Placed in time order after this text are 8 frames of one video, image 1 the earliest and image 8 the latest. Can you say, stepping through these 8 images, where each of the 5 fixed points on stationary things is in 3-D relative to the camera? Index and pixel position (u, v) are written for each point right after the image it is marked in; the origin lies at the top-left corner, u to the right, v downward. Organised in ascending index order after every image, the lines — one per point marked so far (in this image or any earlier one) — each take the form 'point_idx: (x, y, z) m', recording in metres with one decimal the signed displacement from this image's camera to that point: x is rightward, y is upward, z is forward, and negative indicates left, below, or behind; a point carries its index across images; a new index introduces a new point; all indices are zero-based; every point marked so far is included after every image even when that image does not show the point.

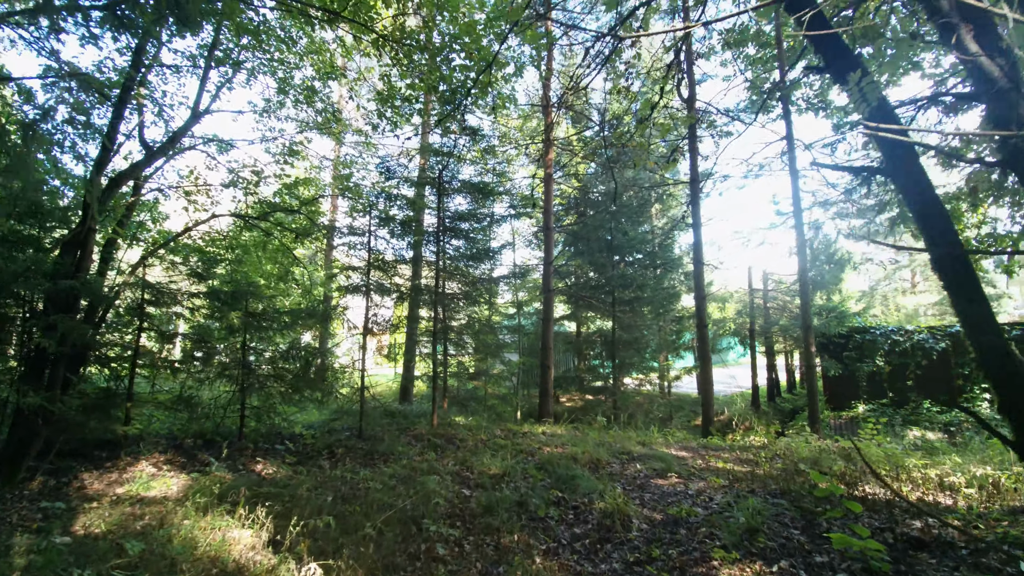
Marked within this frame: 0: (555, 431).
0: (+0.6, -2.1, +6.7) m
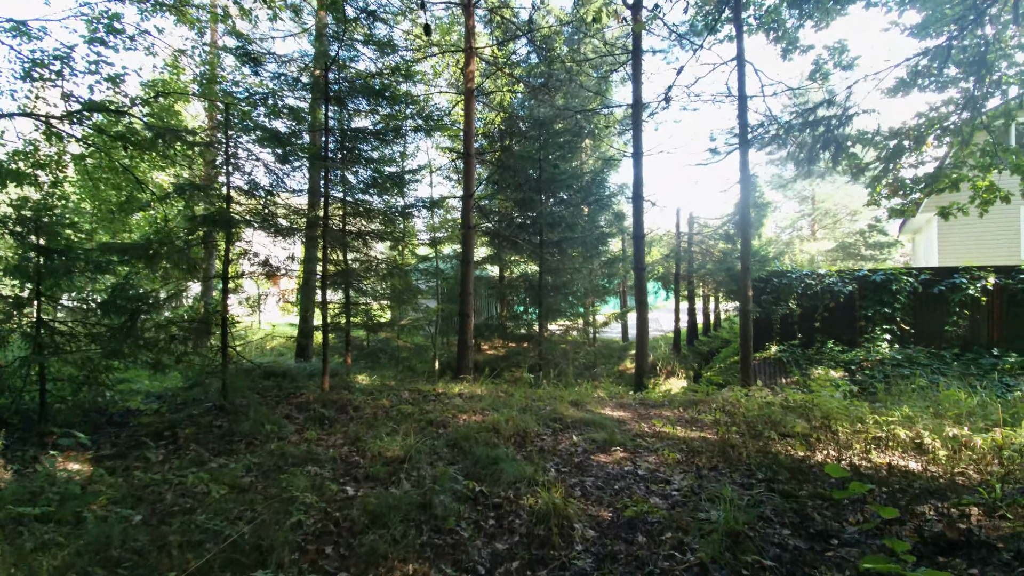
0: (-0.5, -1.3, +5.7) m
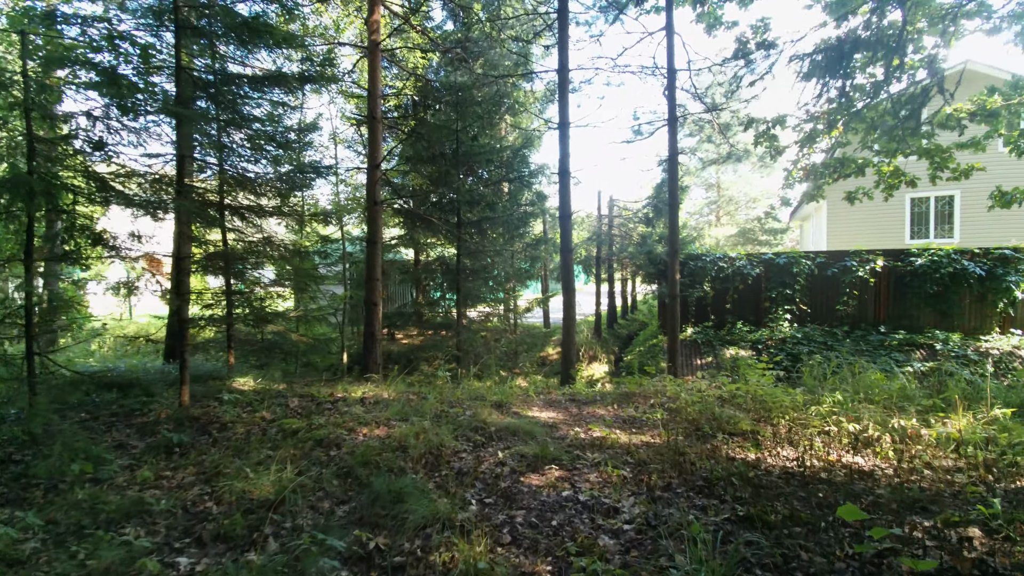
0: (-1.4, -1.1, +4.9) m
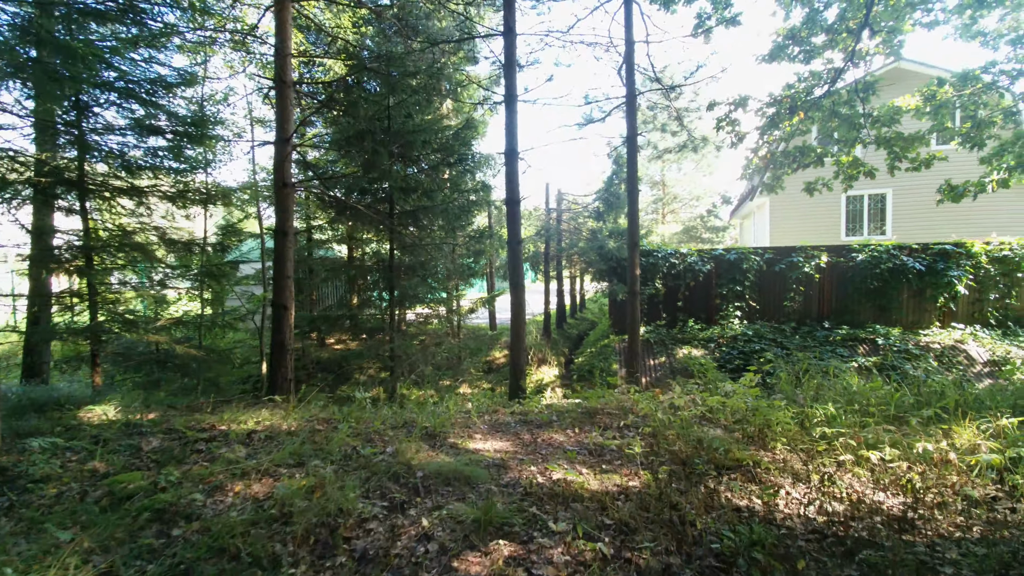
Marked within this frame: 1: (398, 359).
0: (-1.9, -1.1, +3.8) m
1: (-2.1, -1.3, +8.5) m
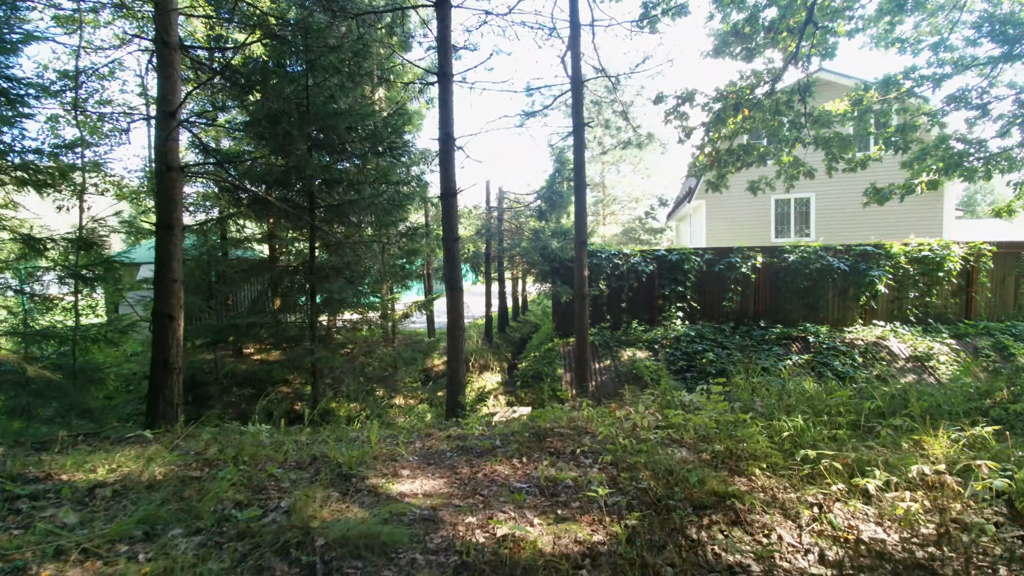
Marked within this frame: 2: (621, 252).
0: (-2.3, -1.1, +2.9) m
1: (-3.1, -1.4, +7.6) m
2: (+2.8, +0.9, +12.2) m
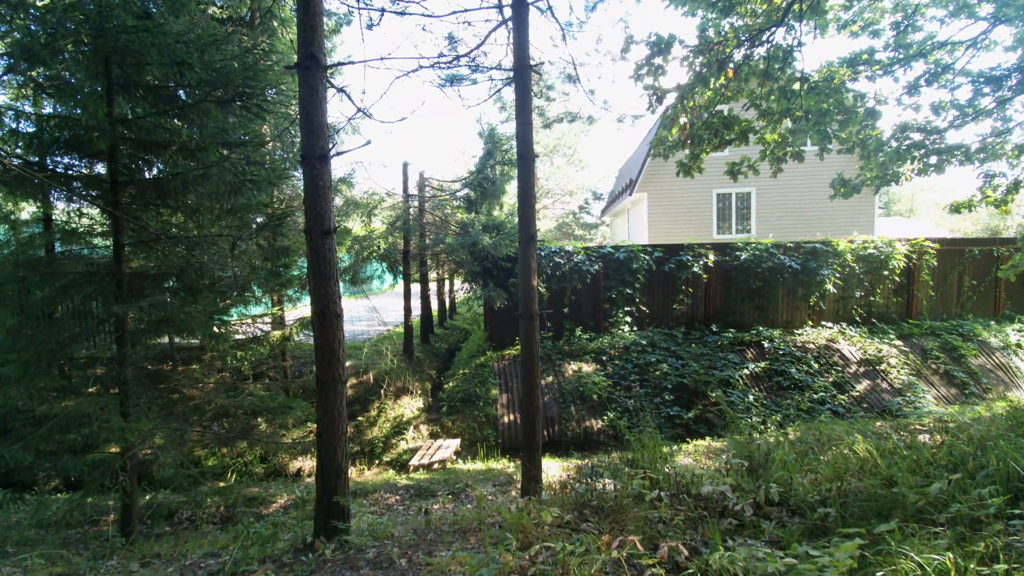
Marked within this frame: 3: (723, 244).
0: (-2.5, -1.3, +0.7) m
1: (-4.0, -1.5, +5.2) m
2: (+1.1, +0.9, +10.6) m
3: (+5.0, +1.0, +11.1) m
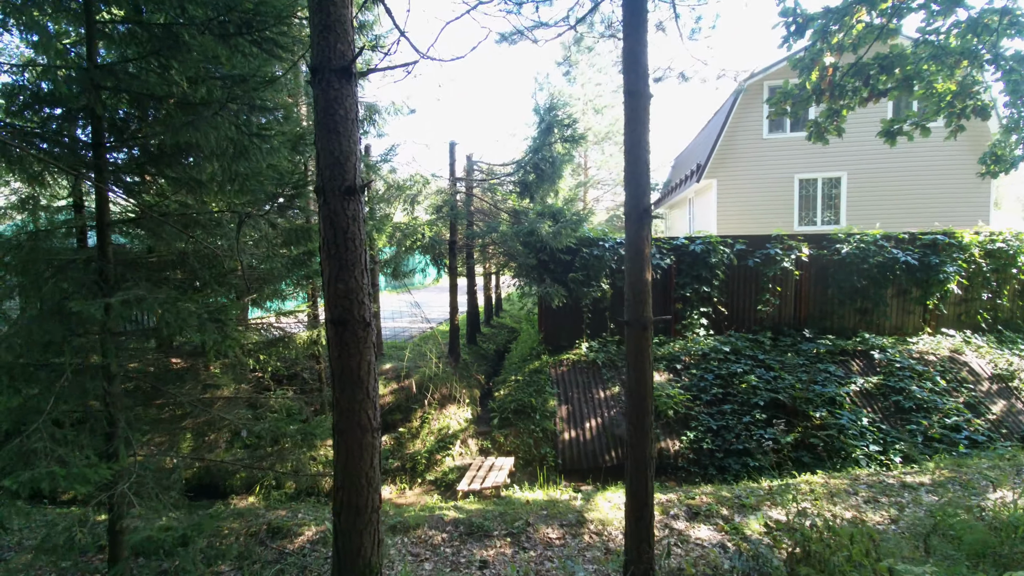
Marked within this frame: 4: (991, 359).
0: (-2.2, -1.3, -0.2) m
1: (-3.3, -1.4, +4.4) m
2: (+2.3, +0.9, +9.3) m
3: (+6.1, +1.1, +9.4) m
4: (+8.8, -1.3, +8.6) m
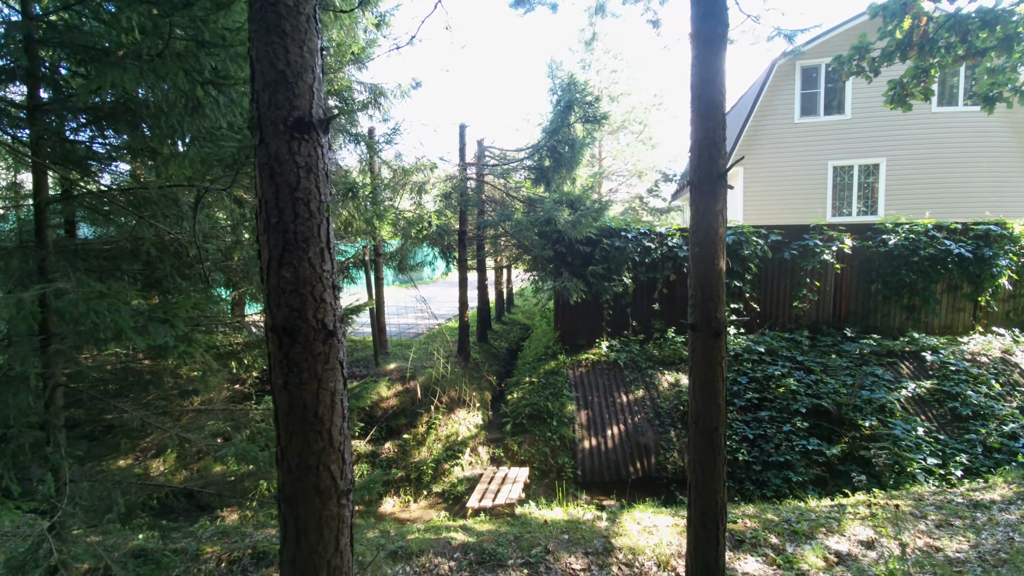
0: (-2.1, -1.3, -0.8) m
1: (-3.2, -1.4, +3.8) m
2: (+2.5, +1.0, +8.6) m
3: (+6.4, +1.2, +8.6) m
4: (+9.0, -1.2, +7.7) m
